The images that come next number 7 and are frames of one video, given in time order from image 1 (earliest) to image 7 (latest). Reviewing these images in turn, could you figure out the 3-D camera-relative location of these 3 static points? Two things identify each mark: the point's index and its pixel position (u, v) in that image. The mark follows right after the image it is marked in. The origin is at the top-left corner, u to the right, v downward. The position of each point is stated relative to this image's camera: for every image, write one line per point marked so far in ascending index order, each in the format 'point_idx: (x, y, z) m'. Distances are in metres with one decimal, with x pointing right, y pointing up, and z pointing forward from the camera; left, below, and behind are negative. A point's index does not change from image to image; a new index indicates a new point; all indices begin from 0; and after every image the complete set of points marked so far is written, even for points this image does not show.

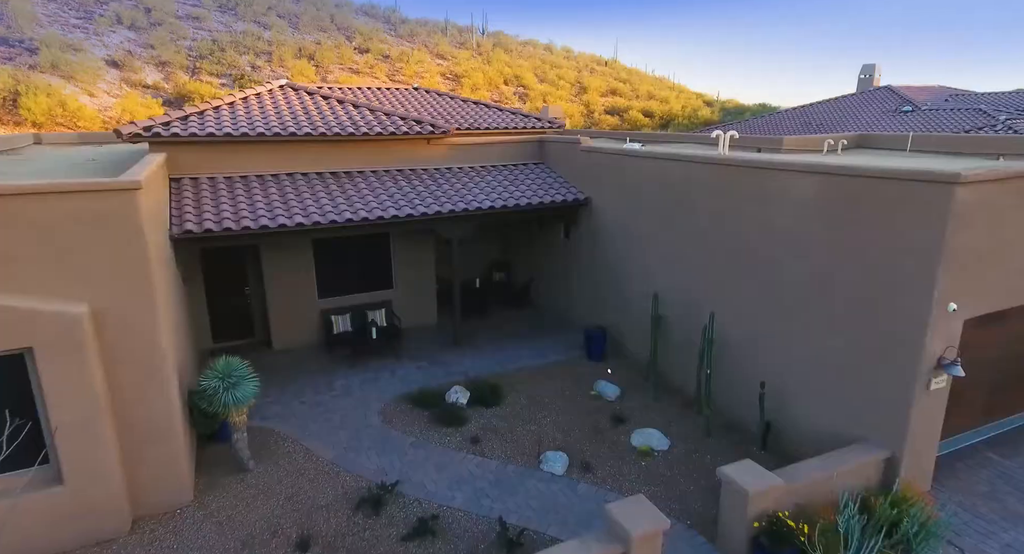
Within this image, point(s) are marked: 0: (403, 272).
0: (-2.2, +0.1, +11.9) m
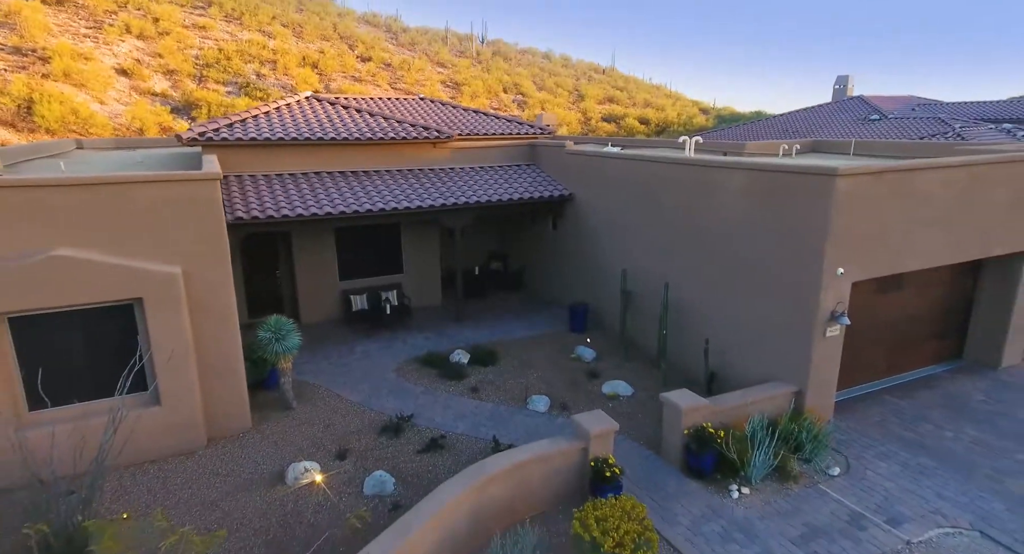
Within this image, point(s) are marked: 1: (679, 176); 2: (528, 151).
0: (-2.4, +0.4, +13.8) m
1: (+2.9, +1.8, +10.3) m
2: (+0.4, +3.4, +15.7) m
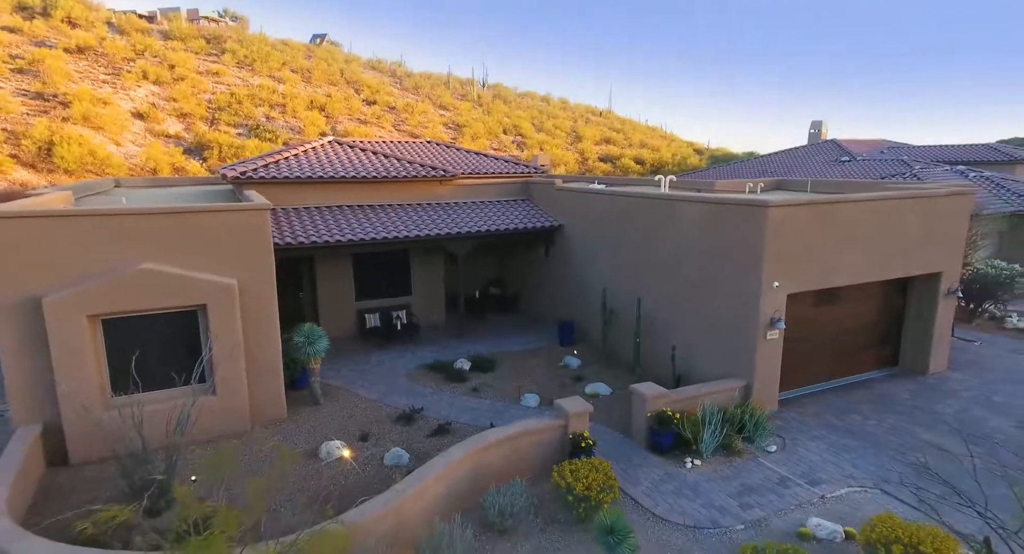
0: (-2.5, -0.1, +15.6) m
1: (+2.8, +1.4, +12.2) m
2: (+0.3, +2.7, +17.7) m
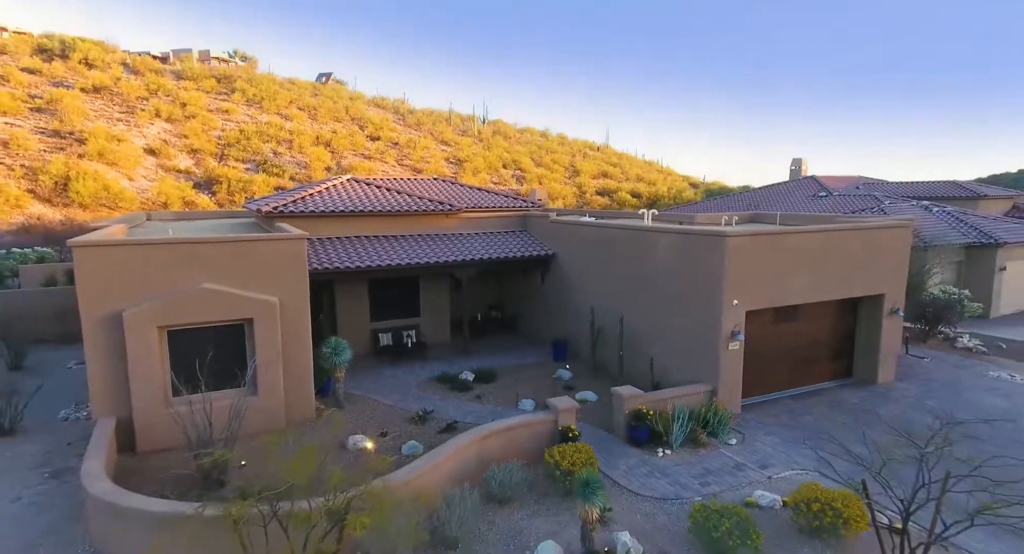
0: (-2.5, -0.8, +17.4) m
1: (+2.8, +0.9, +14.0) m
2: (+0.3, +1.9, +19.6) m
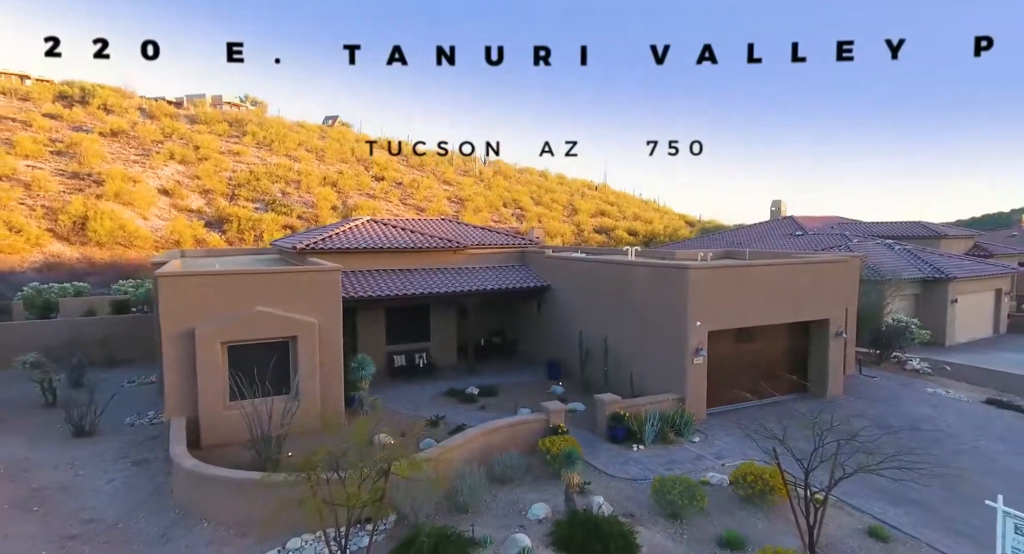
0: (-2.5, -1.8, +19.7) m
1: (+2.8, +0.2, +16.4) m
2: (+0.3, +0.8, +22.0) m
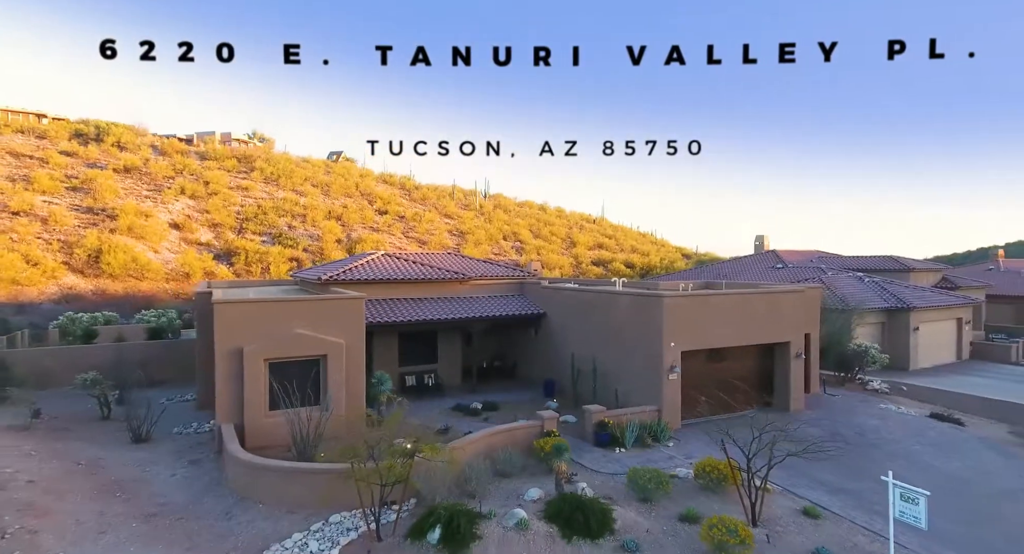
0: (-2.5, -2.9, +21.9) m
1: (+2.8, -0.7, +18.7) m
2: (+0.3, -0.4, +24.3) m
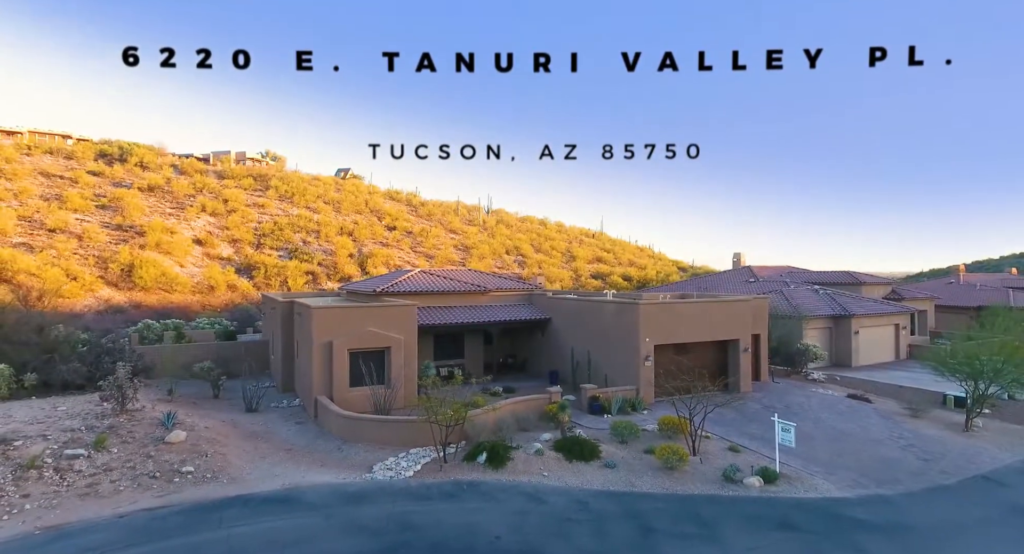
0: (-2.0, -3.5, +27.3) m
1: (+3.3, -1.2, +24.2) m
2: (+0.8, -1.1, +29.9) m
